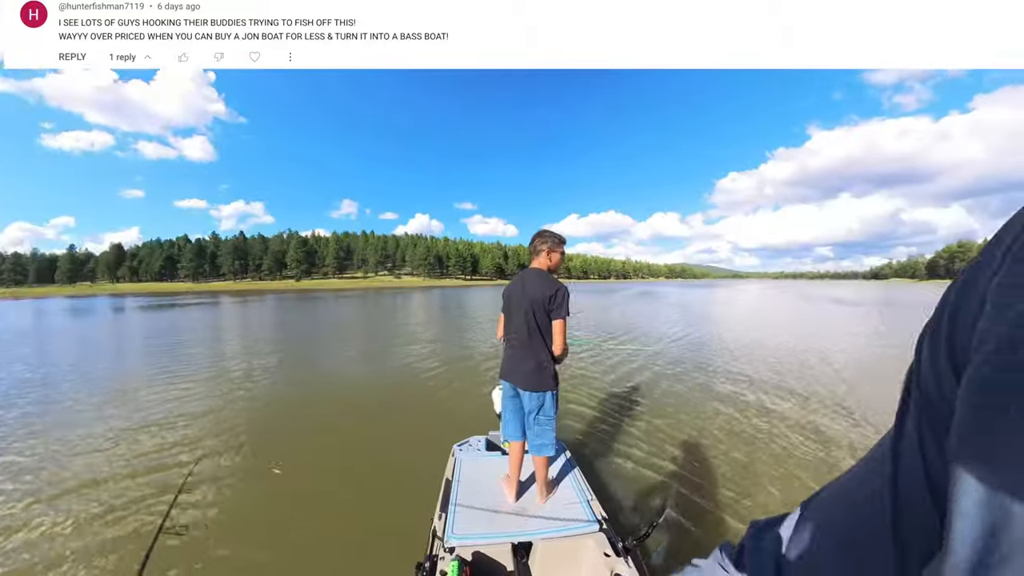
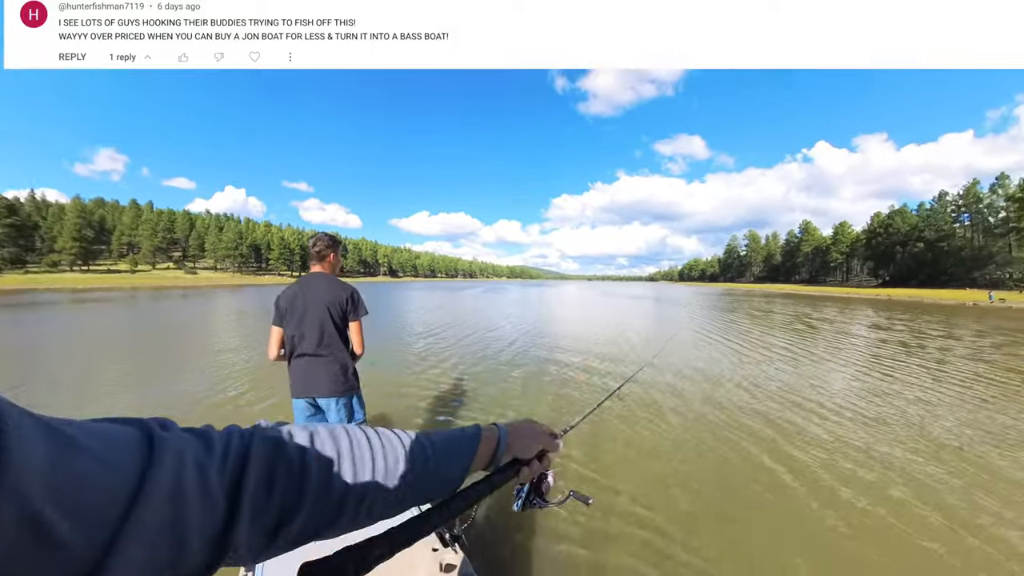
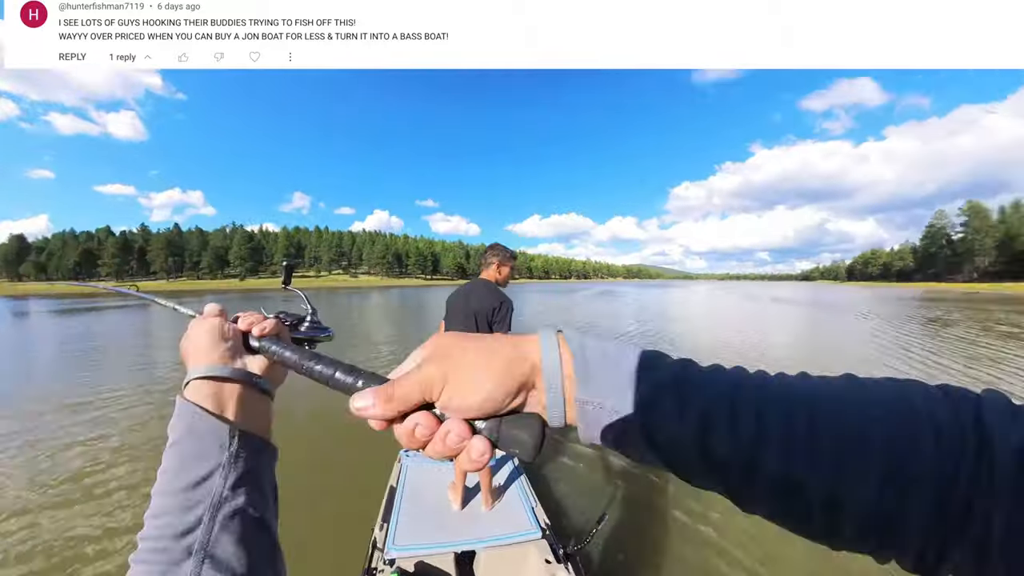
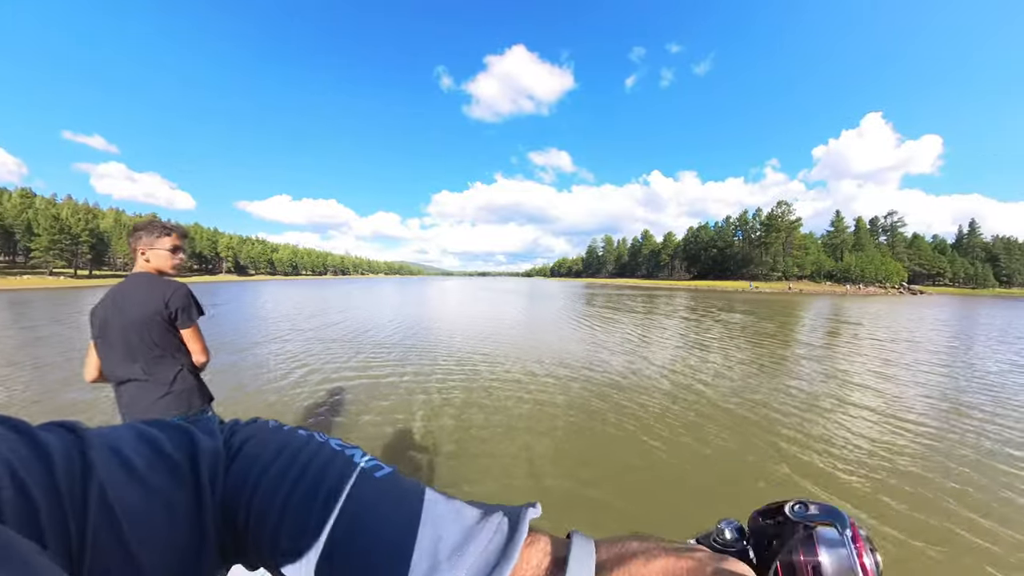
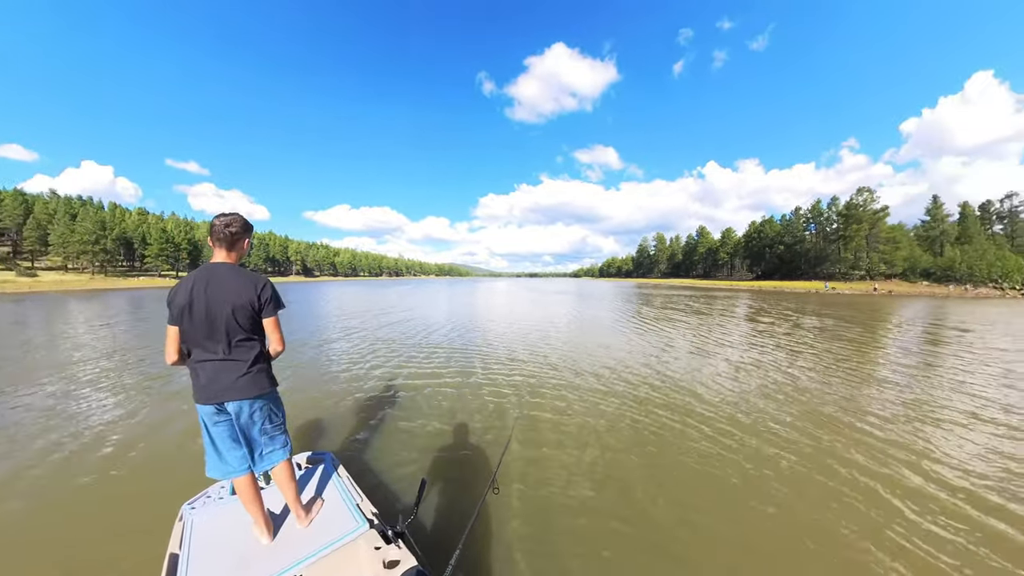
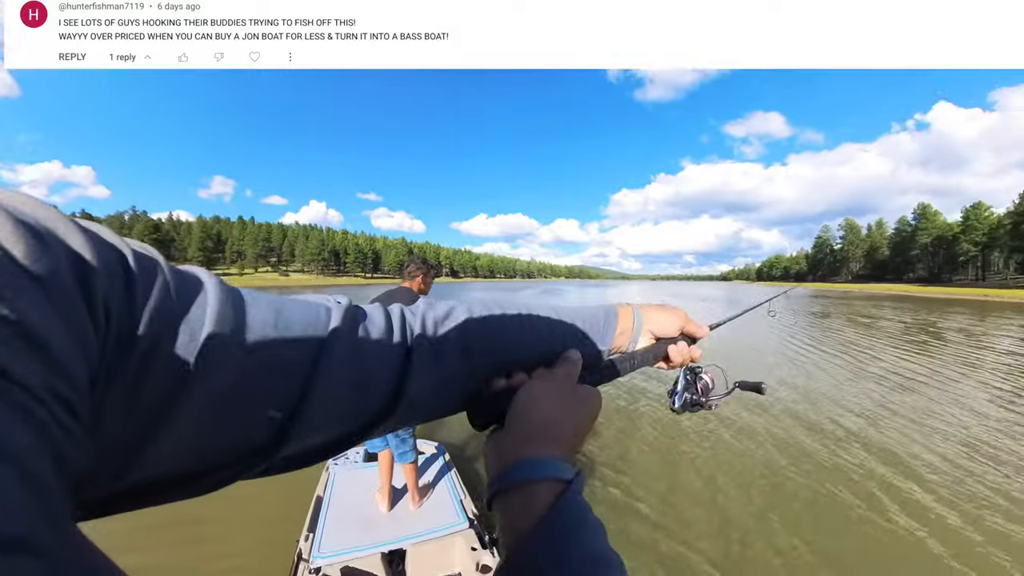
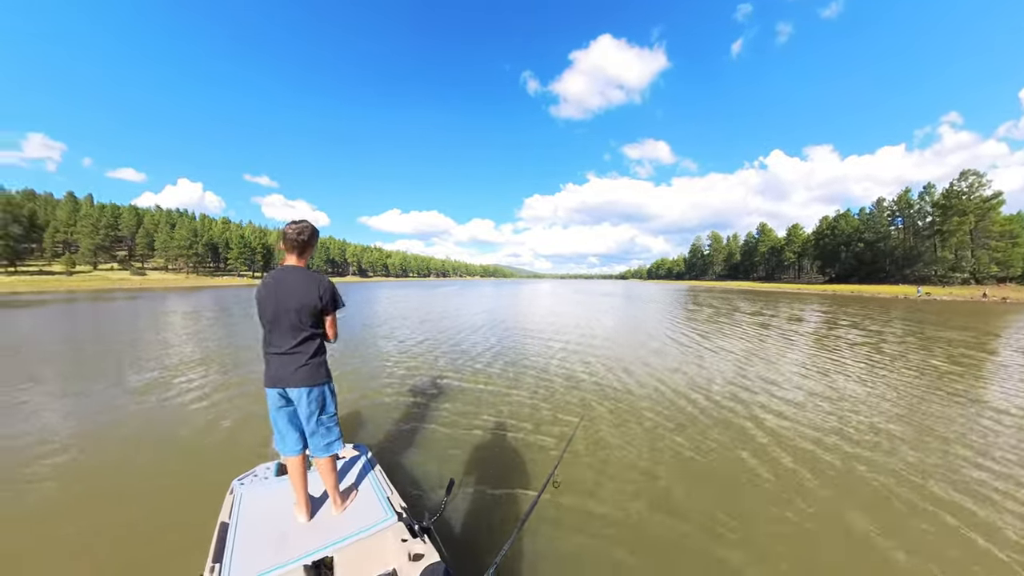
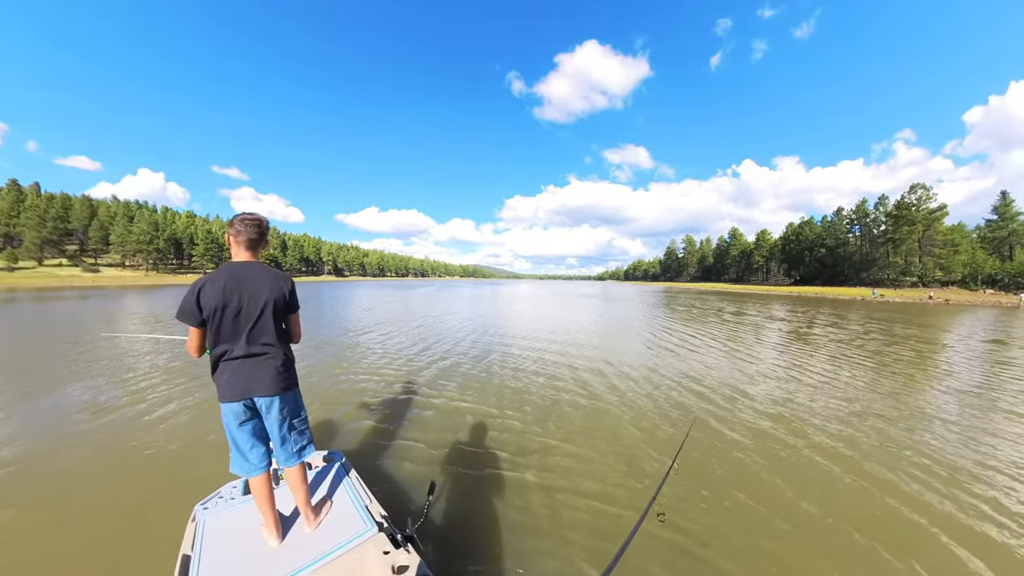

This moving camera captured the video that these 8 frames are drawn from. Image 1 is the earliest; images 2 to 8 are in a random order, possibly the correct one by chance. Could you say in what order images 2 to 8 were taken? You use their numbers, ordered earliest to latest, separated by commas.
3, 6, 2, 8, 7, 5, 4
